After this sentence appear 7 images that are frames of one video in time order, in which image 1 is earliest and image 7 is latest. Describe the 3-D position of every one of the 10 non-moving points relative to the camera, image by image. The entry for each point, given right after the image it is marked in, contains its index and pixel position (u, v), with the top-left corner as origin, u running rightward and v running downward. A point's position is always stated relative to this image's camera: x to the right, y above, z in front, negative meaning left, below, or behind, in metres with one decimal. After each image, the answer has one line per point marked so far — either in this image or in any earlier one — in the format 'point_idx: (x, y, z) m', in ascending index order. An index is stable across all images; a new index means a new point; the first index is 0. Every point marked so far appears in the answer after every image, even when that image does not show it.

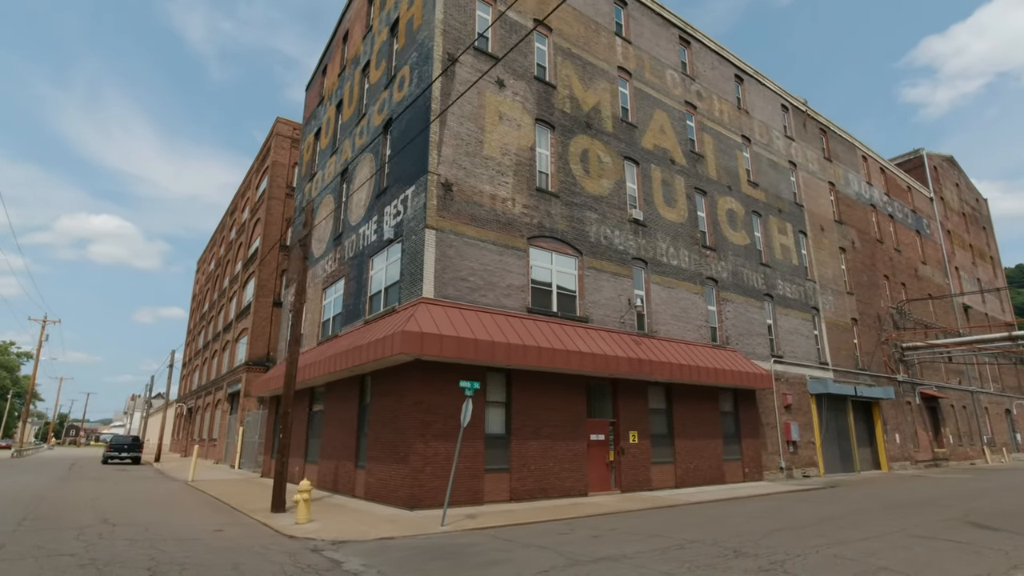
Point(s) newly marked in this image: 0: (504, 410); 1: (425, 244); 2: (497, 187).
0: (-0.2, -3.1, +14.9) m
1: (-2.2, +1.1, +14.7) m
2: (-0.4, +2.9, +16.5) m
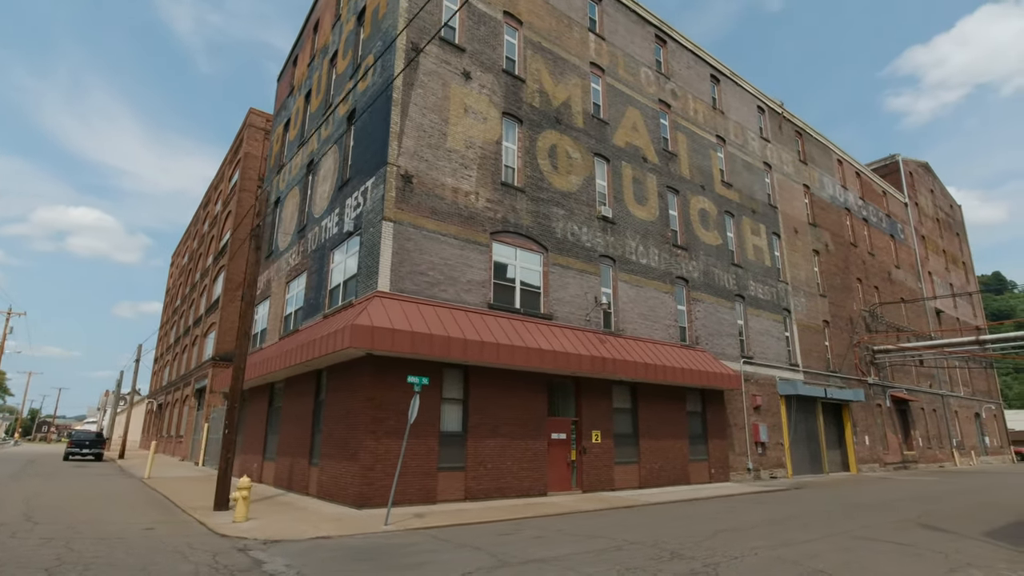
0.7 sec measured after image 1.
0: (-1.3, -3.0, +14.6) m
1: (-3.2, +1.3, +14.3) m
2: (-1.5, +3.0, +16.2) m
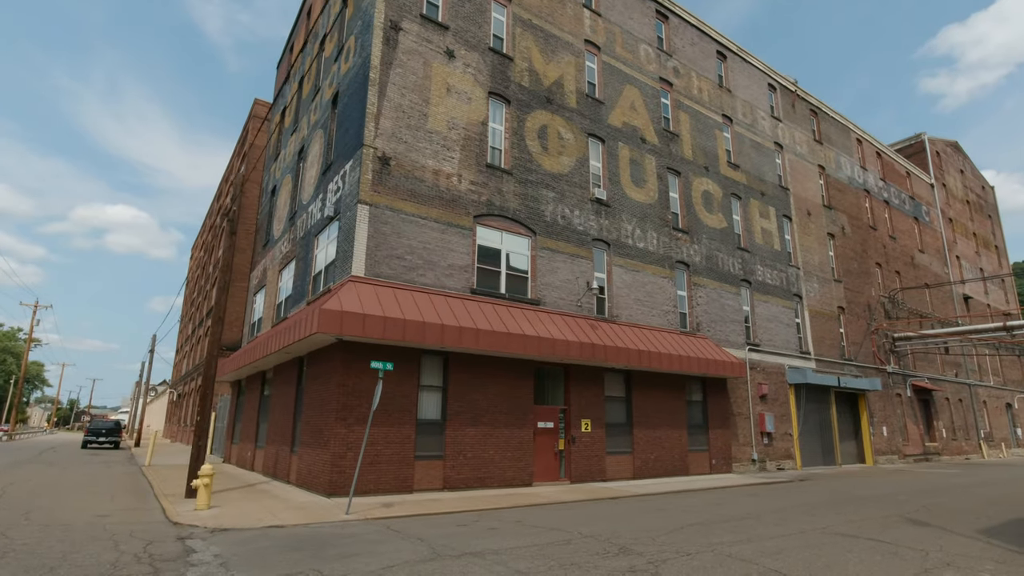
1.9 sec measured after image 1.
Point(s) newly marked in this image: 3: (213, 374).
0: (-1.8, -2.6, +14.2) m
1: (-3.7, +1.6, +14.0) m
2: (-1.9, +3.4, +15.7) m
3: (-6.7, -1.9, +13.0) m
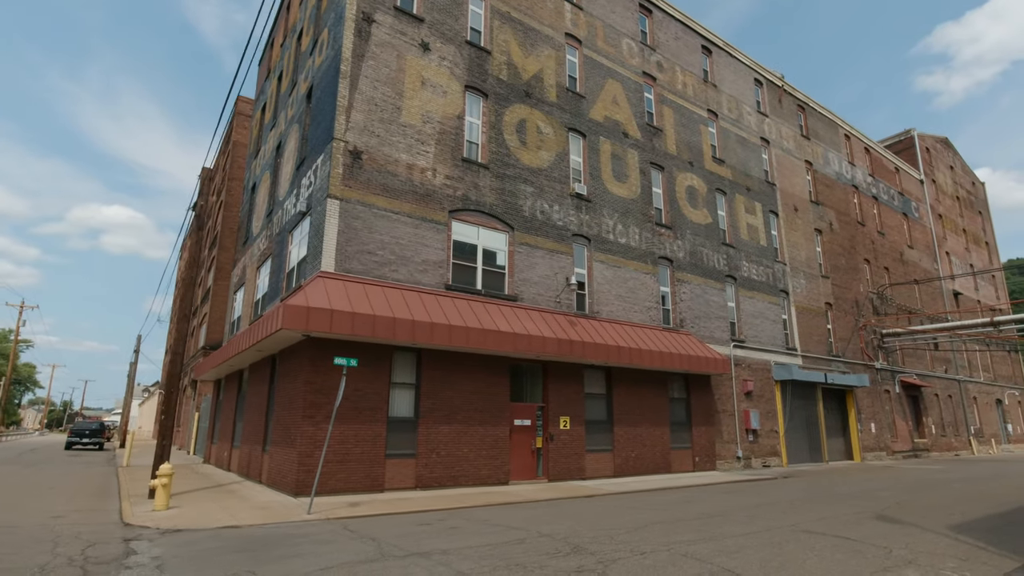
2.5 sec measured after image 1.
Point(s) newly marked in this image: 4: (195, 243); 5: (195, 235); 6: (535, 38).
0: (-2.4, -2.5, +14.0) m
1: (-4.3, +1.7, +13.7) m
2: (-2.6, +3.5, +15.5) m
3: (-7.3, -1.8, +12.8) m
4: (-7.4, +1.1, +13.7) m
5: (-7.5, +1.3, +13.7) m
6: (+0.8, +8.3, +19.4) m
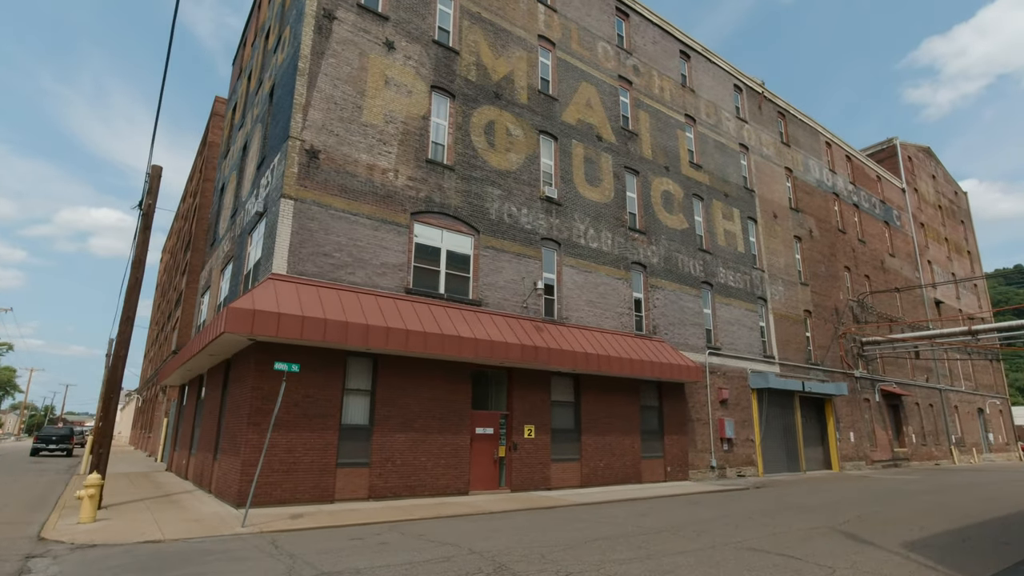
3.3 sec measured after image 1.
0: (-3.3, -2.6, +13.5) m
1: (-5.3, +1.7, +13.3) m
2: (-3.5, +3.4, +15.1) m
3: (-8.3, -1.9, +12.3) m
4: (-8.4, +1.0, +13.2) m
5: (-8.4, +1.2, +13.2) m
6: (-0.2, +8.2, +19.1) m
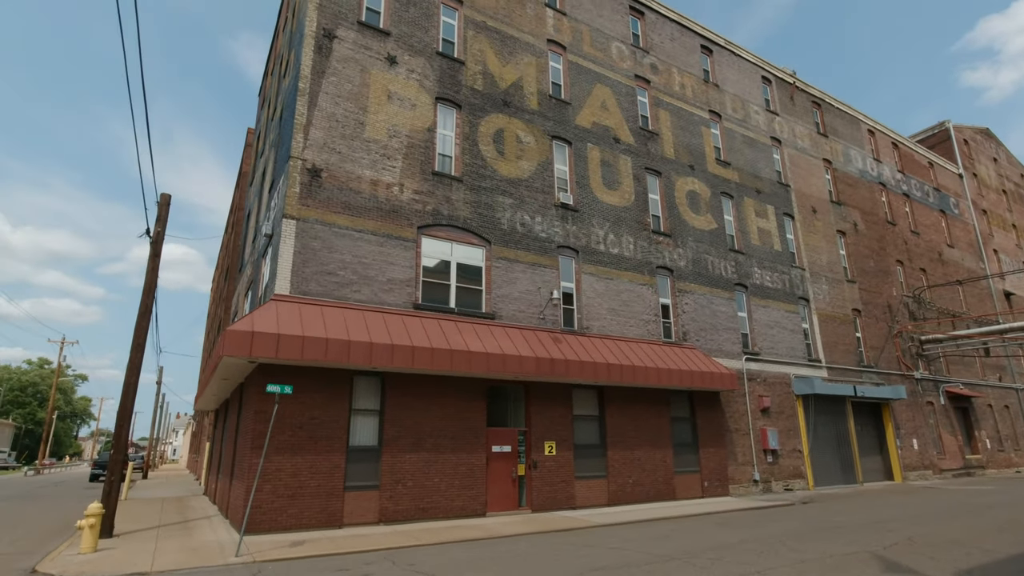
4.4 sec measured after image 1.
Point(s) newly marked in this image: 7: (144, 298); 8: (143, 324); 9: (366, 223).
0: (-3.1, -3.0, +13.2) m
1: (-5.2, +1.2, +13.2) m
2: (-3.4, +3.0, +14.9) m
3: (-8.1, -2.5, +12.3) m
4: (-8.3, +0.4, +13.3) m
5: (-8.3, +0.6, +13.4) m
6: (+0.1, +7.8, +18.7) m
7: (-8.3, -0.2, +13.1) m
8: (-8.1, -0.8, +12.8) m
9: (-3.6, +1.6, +14.3) m
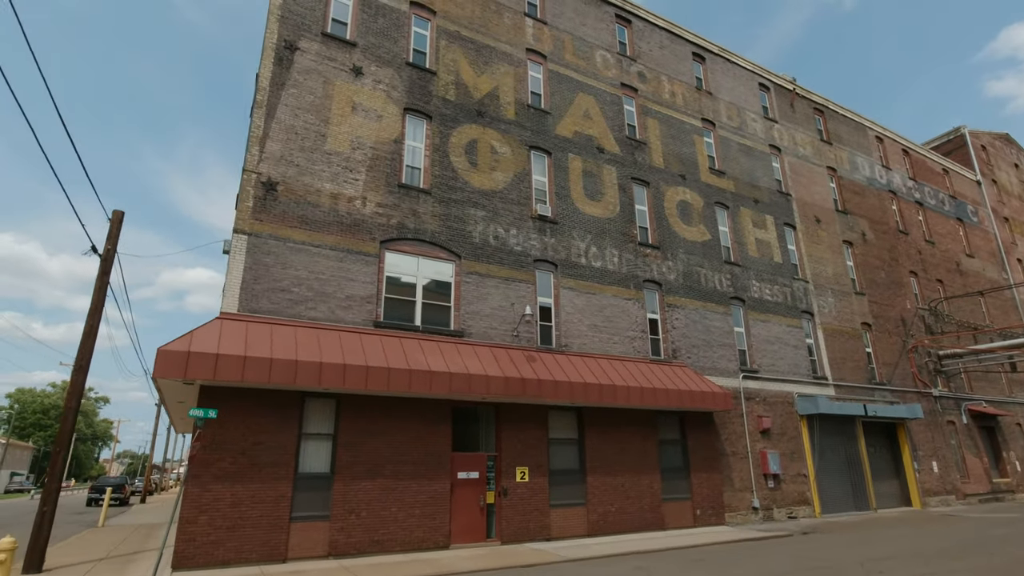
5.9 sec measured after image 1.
0: (-3.9, -3.3, +12.4) m
1: (-6.1, +0.8, +12.6) m
2: (-4.2, +2.5, +14.3) m
3: (-9.0, -2.9, +11.8) m
4: (-9.1, 0.0, +12.9) m
5: (-9.1, +0.1, +12.9) m
6: (-0.7, +7.3, +18.2) m
7: (-9.1, -0.7, +12.6) m
8: (-9.0, -1.2, +12.3) m
9: (-4.4, +1.2, +13.7) m
